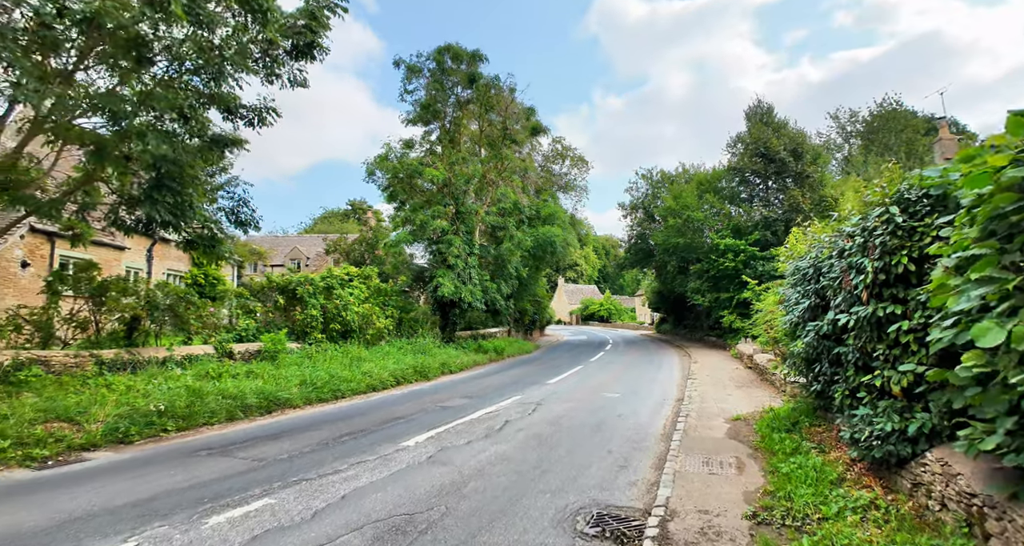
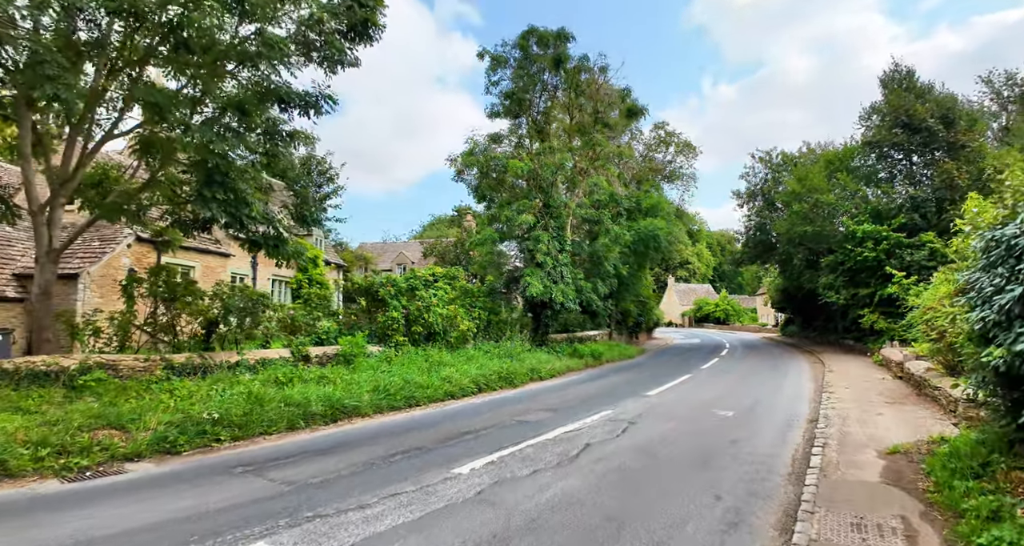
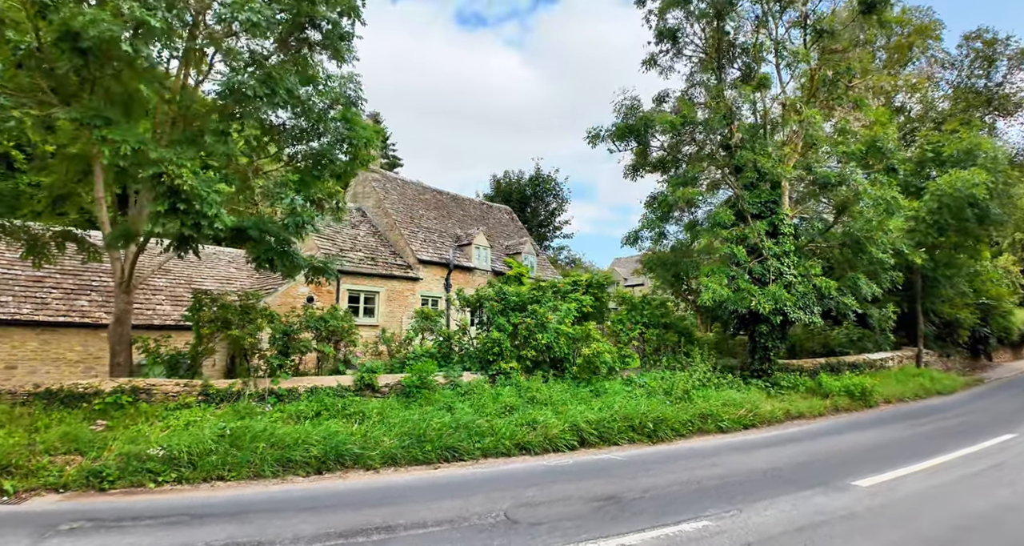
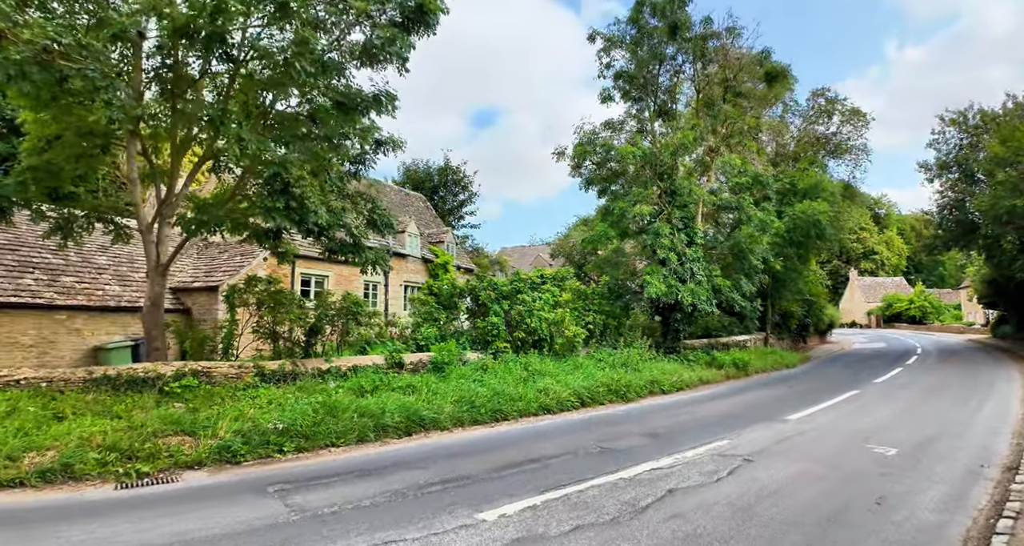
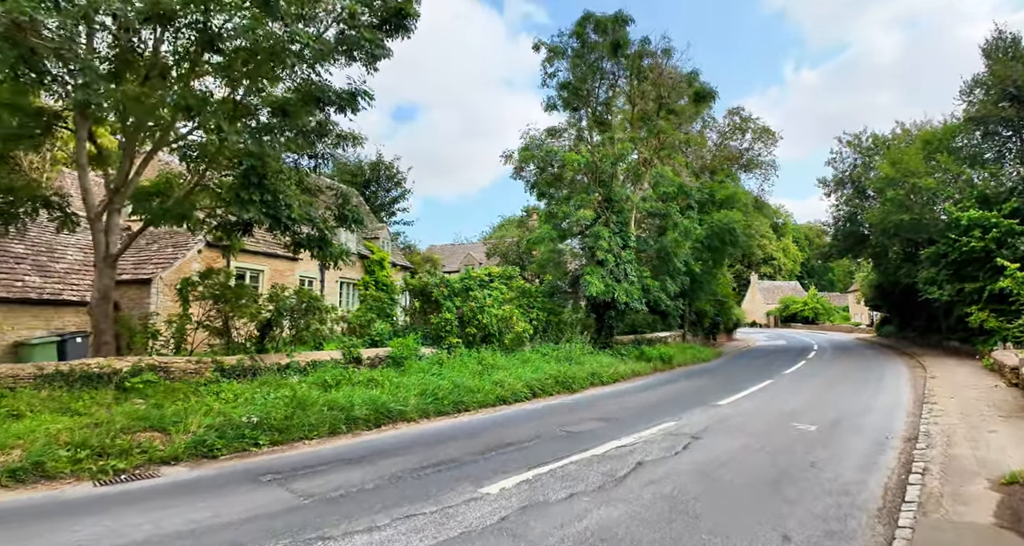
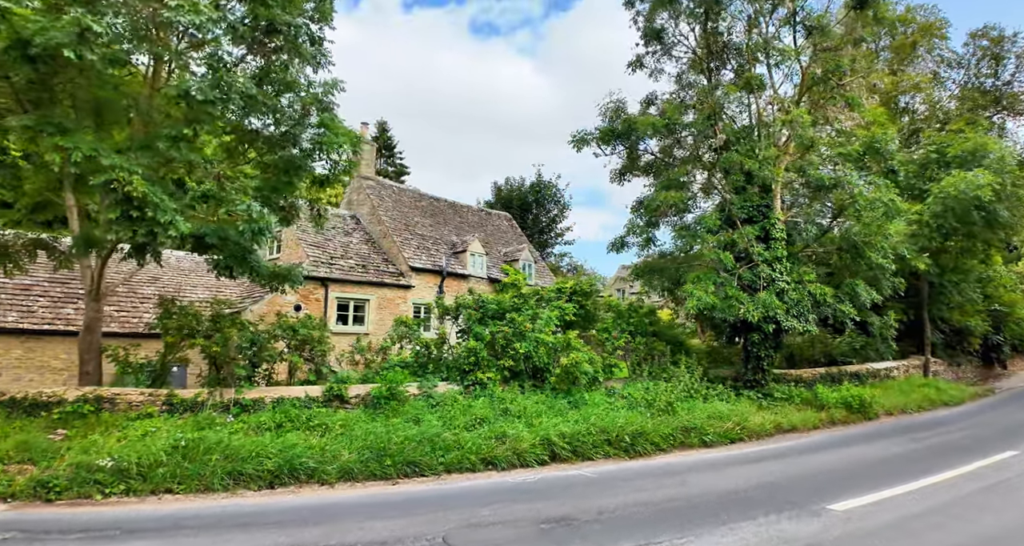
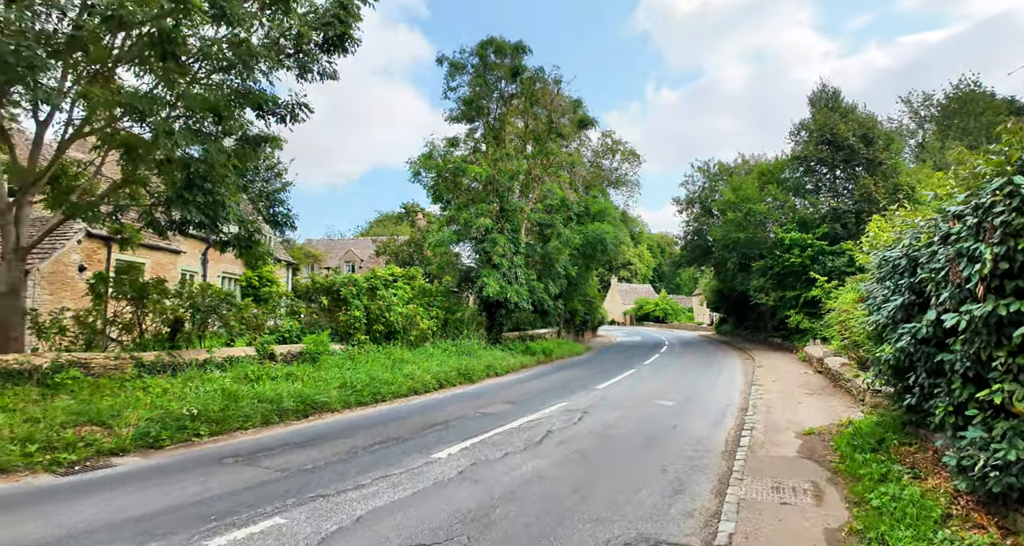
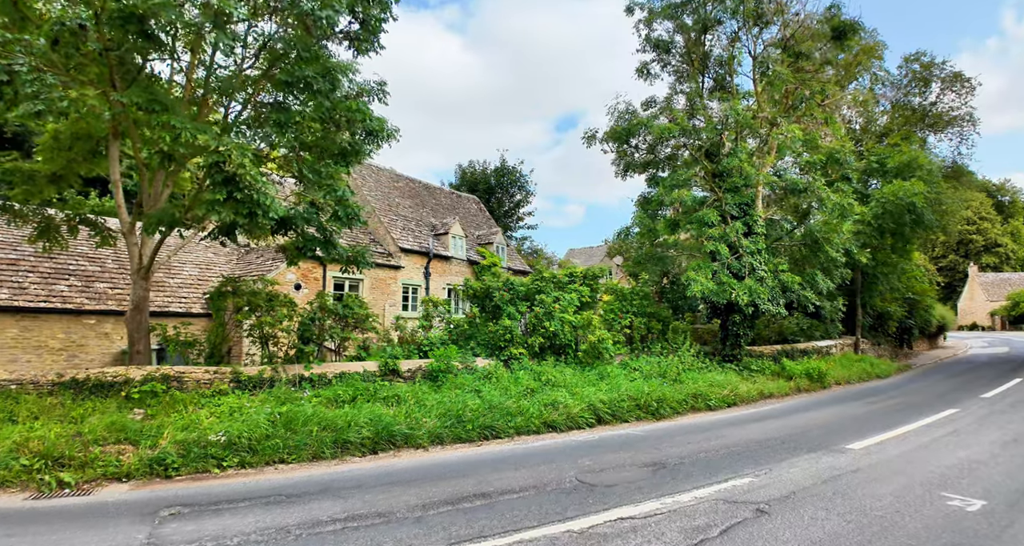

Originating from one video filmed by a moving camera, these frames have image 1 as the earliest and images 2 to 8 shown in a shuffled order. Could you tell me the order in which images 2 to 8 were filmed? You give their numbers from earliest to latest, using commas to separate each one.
7, 2, 5, 4, 8, 3, 6
